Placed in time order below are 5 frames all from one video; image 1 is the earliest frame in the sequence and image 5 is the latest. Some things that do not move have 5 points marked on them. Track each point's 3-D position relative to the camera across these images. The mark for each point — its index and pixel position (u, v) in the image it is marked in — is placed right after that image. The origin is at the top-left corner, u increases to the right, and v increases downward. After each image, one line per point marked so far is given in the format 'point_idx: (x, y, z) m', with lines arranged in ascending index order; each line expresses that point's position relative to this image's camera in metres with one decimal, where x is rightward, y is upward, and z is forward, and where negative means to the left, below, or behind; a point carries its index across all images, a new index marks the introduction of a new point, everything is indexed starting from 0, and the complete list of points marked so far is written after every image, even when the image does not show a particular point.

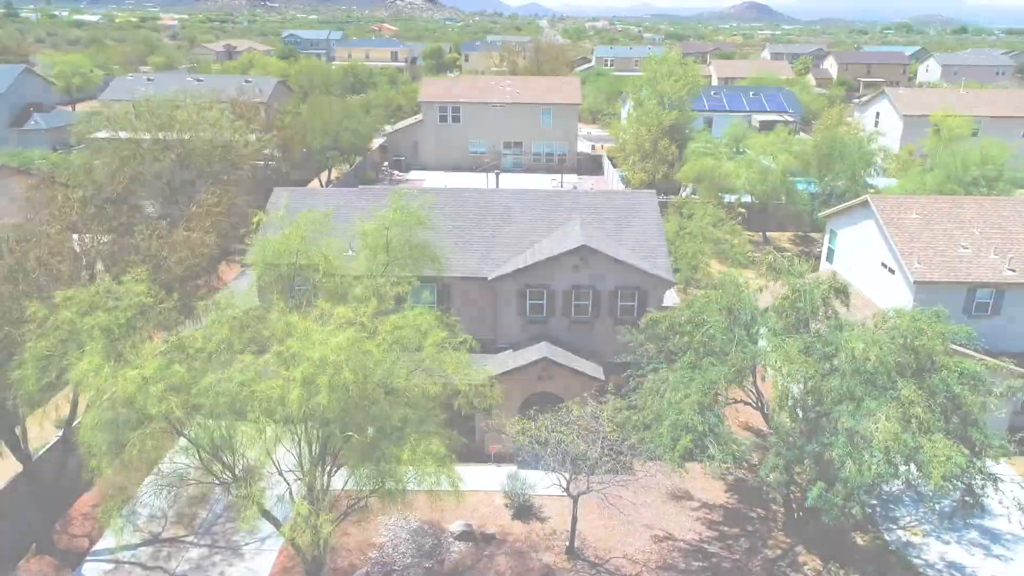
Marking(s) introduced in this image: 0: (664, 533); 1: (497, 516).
0: (+3.7, -6.0, +18.6) m
1: (-0.4, -5.7, +19.0) m
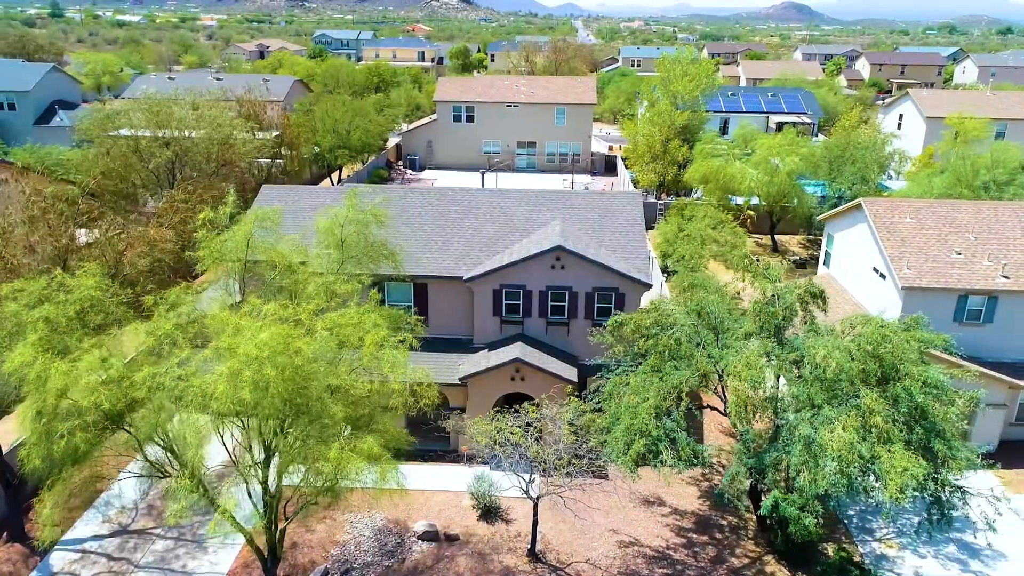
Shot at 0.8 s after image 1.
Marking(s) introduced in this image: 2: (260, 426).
0: (+2.8, -6.0, +18.3) m
1: (-1.2, -5.7, +18.9) m
2: (-4.3, -2.3, +12.9) m
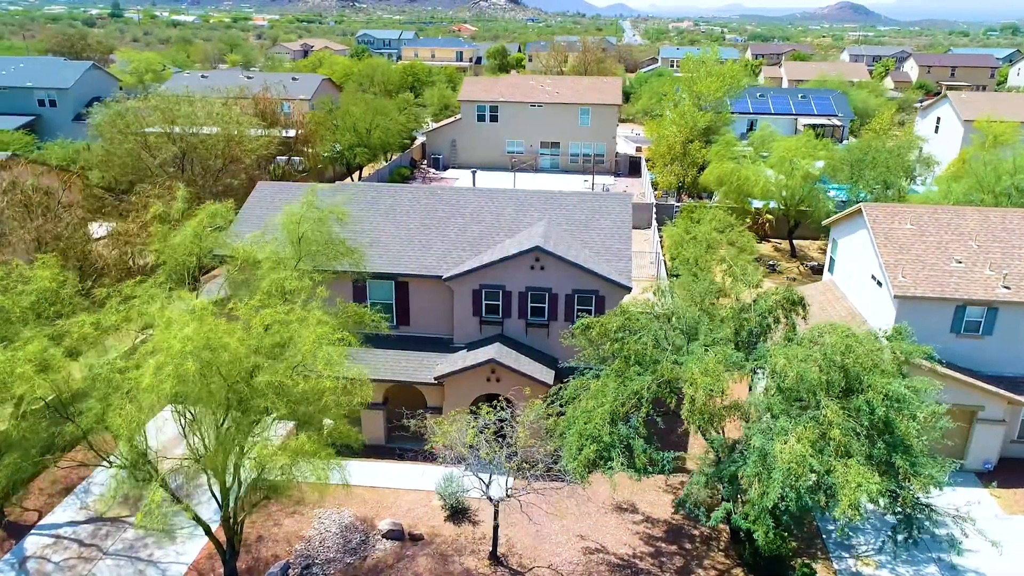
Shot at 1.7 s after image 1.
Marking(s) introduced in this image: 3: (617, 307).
0: (+2.0, -6.1, +18.0) m
1: (-2.0, -5.7, +18.8) m
2: (-5.4, -2.2, +13.0) m
3: (+2.4, -0.4, +17.8) m
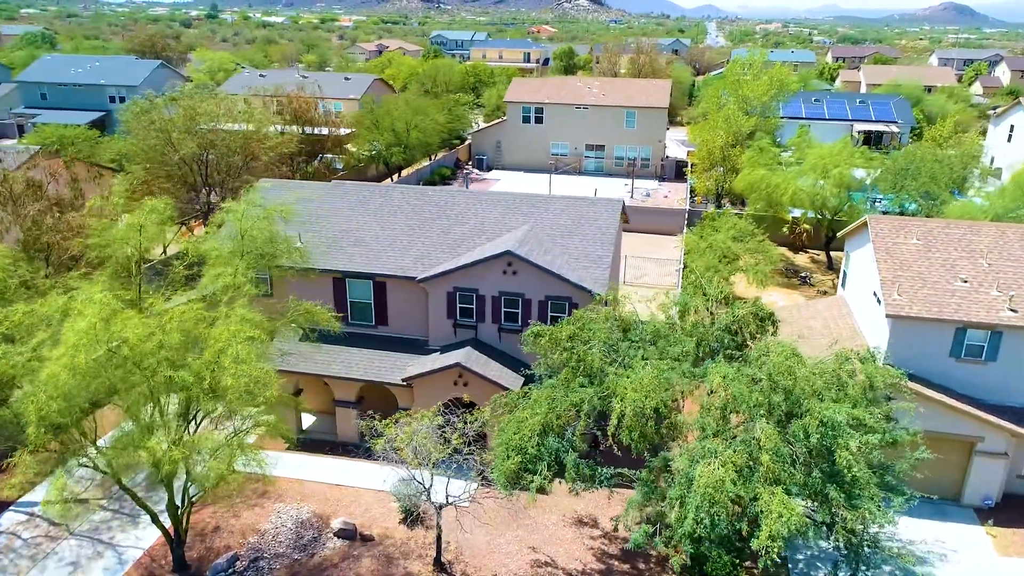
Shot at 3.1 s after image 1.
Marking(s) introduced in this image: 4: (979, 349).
0: (+0.8, -6.2, +17.6) m
1: (-3.1, -5.7, +18.8) m
2: (-6.9, -2.1, +13.3) m
3: (+1.4, -0.6, +17.3) m
4: (+11.8, -1.5, +19.2) m
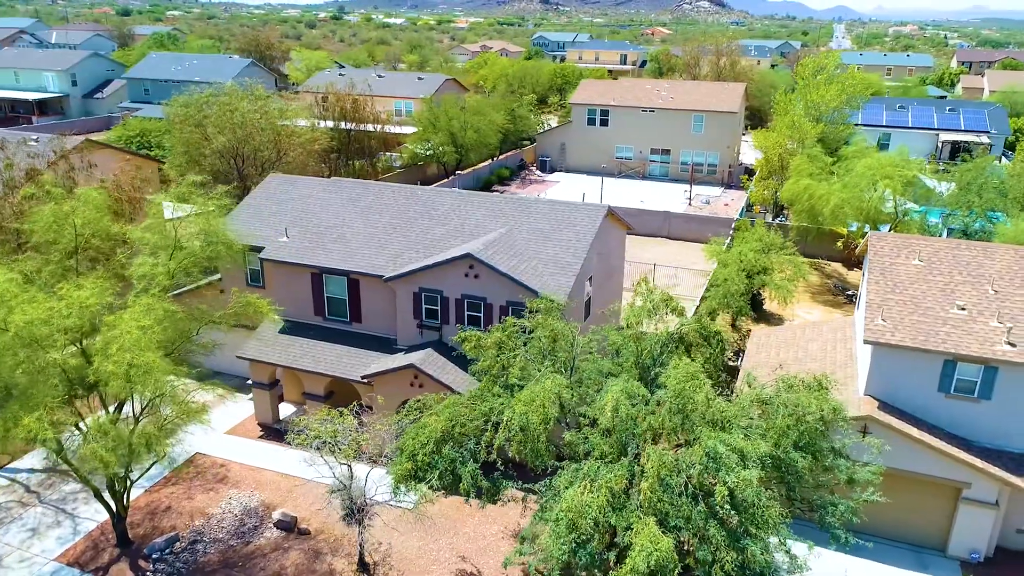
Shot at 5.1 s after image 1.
0: (-0.9, -6.3, +17.2) m
1: (-4.6, -5.6, +18.9) m
2: (-8.9, -1.8, +14.0) m
3: (-0.1, -0.7, +16.8) m
4: (+10.4, -2.2, +17.3) m
